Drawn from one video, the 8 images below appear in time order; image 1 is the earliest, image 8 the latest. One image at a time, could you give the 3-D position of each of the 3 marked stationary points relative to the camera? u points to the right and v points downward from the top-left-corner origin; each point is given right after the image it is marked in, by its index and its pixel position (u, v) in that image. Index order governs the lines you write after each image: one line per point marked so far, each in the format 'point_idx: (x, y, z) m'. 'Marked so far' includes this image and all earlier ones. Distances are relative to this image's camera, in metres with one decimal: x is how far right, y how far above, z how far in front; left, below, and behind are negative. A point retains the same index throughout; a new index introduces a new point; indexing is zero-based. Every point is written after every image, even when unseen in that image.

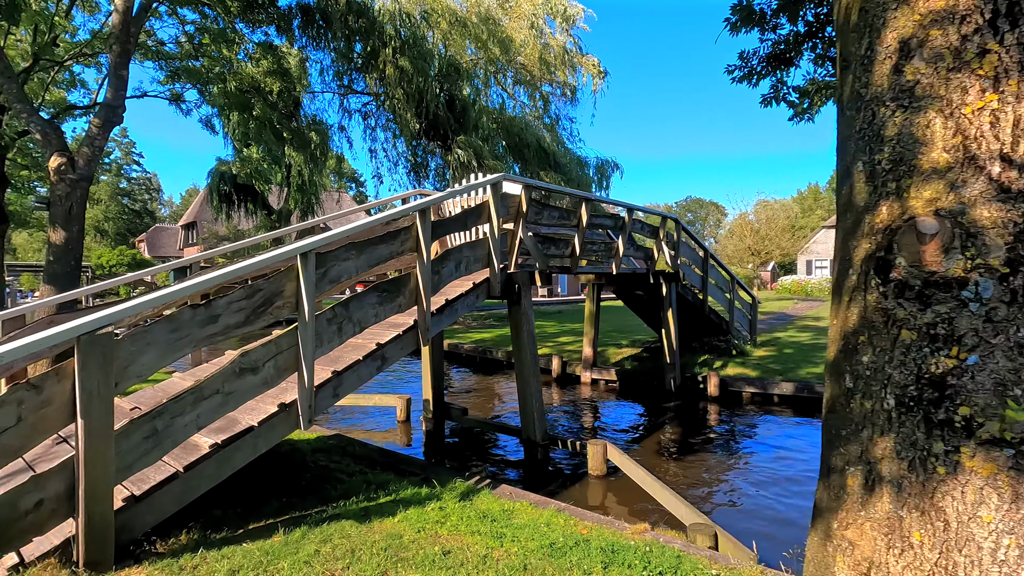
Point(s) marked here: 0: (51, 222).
0: (-7.1, +1.0, +8.2) m
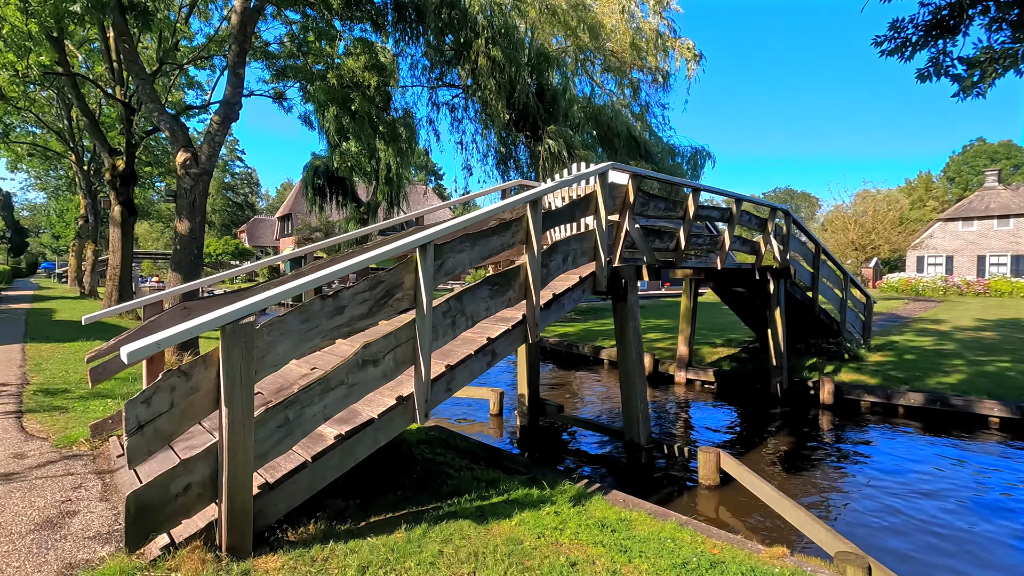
0: (-5.5, +1.2, +8.8) m
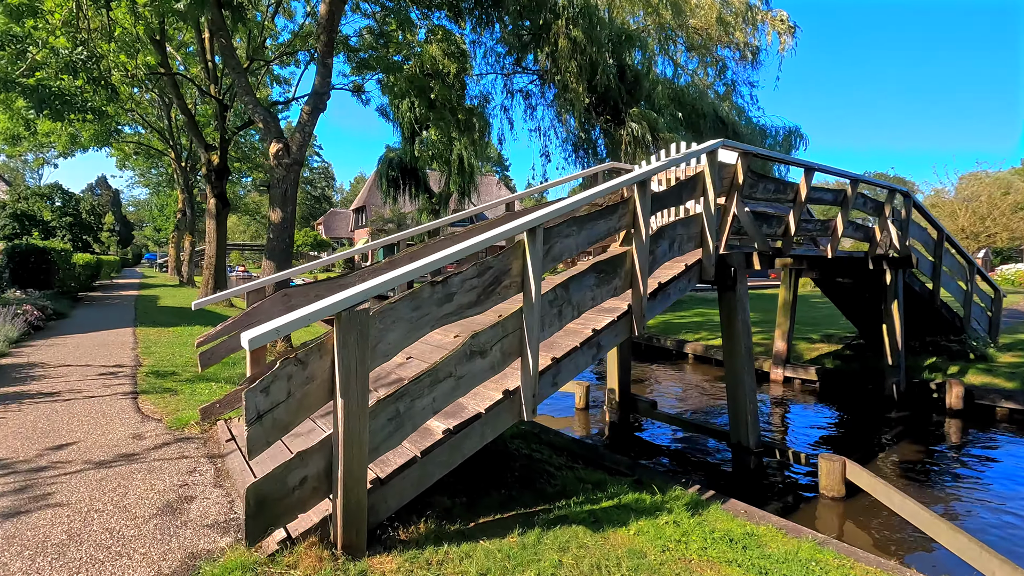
0: (-4.1, +1.4, +9.0) m
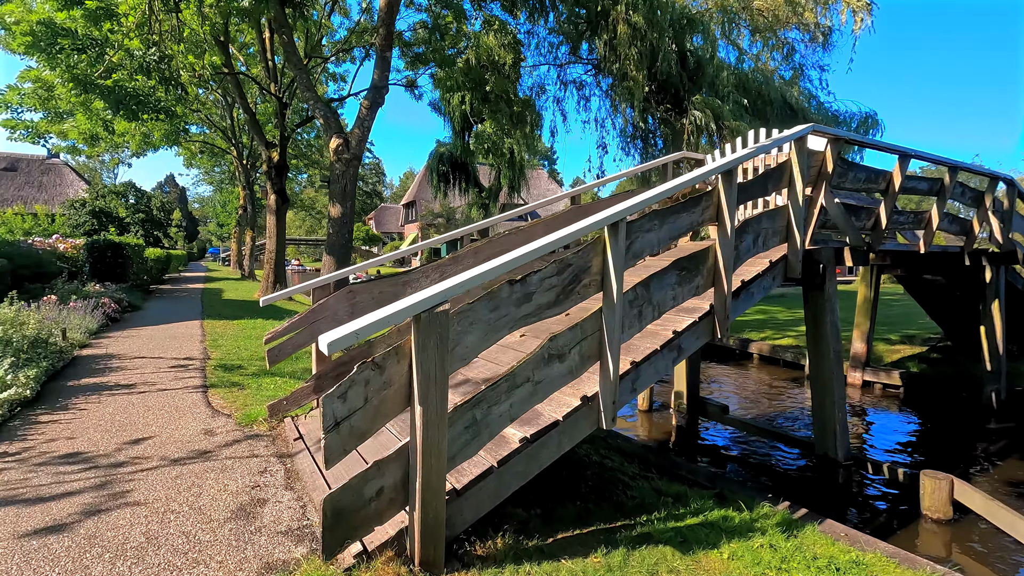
0: (-3.1, +1.5, +9.1) m
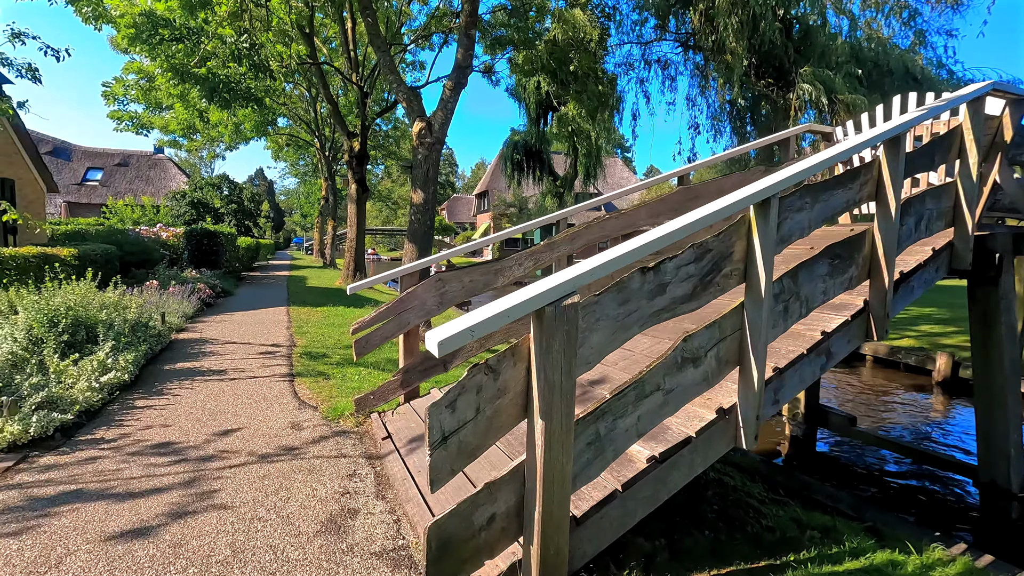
0: (-1.6, +1.7, +8.8) m
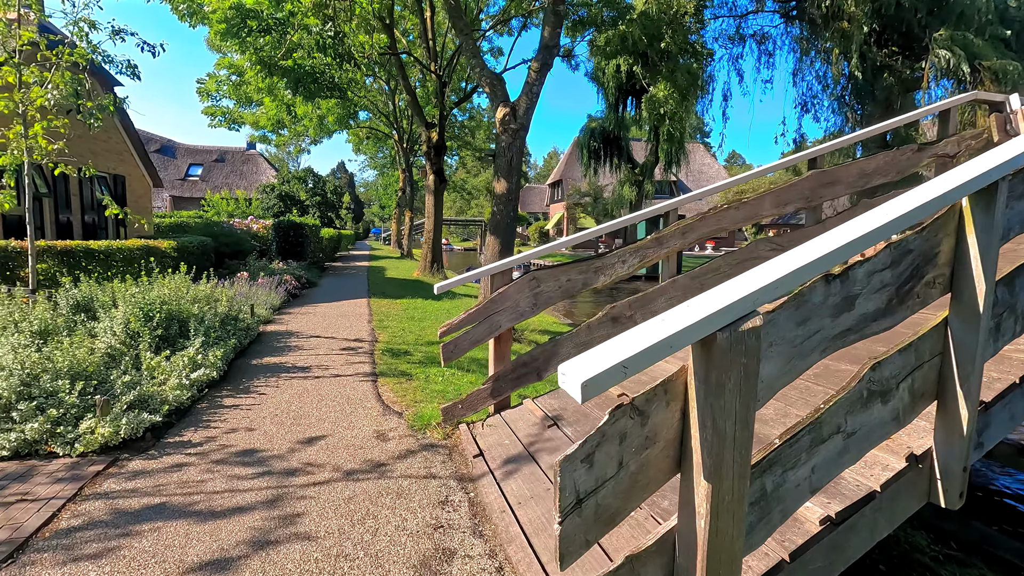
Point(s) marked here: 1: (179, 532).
0: (-0.3, +1.8, +8.4) m
1: (-1.7, -1.2, +2.7) m
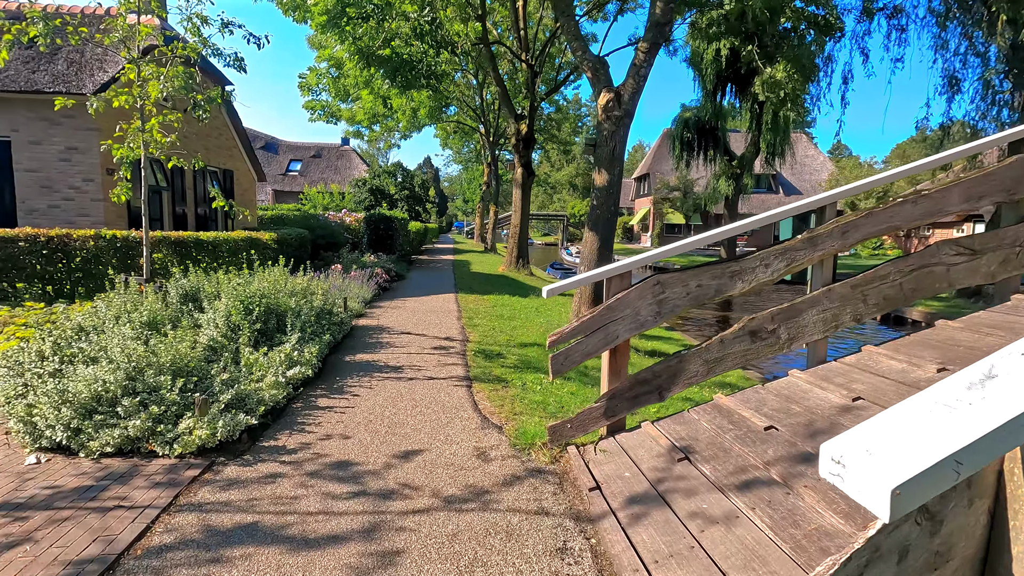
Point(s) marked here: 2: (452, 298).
0: (+1.2, +1.8, +7.8) m
1: (-1.1, -1.2, +2.4) m
2: (-1.2, -0.2, +10.8) m
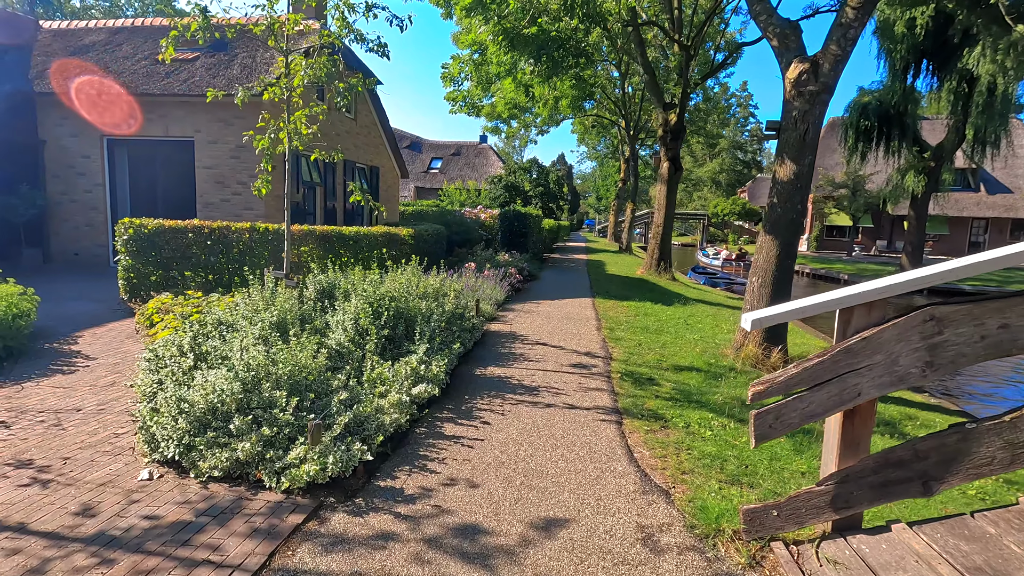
0: (+3.2, +1.6, +6.4) m
1: (-0.5, -1.3, +1.7) m
2: (+1.4, -0.3, +9.9) m
